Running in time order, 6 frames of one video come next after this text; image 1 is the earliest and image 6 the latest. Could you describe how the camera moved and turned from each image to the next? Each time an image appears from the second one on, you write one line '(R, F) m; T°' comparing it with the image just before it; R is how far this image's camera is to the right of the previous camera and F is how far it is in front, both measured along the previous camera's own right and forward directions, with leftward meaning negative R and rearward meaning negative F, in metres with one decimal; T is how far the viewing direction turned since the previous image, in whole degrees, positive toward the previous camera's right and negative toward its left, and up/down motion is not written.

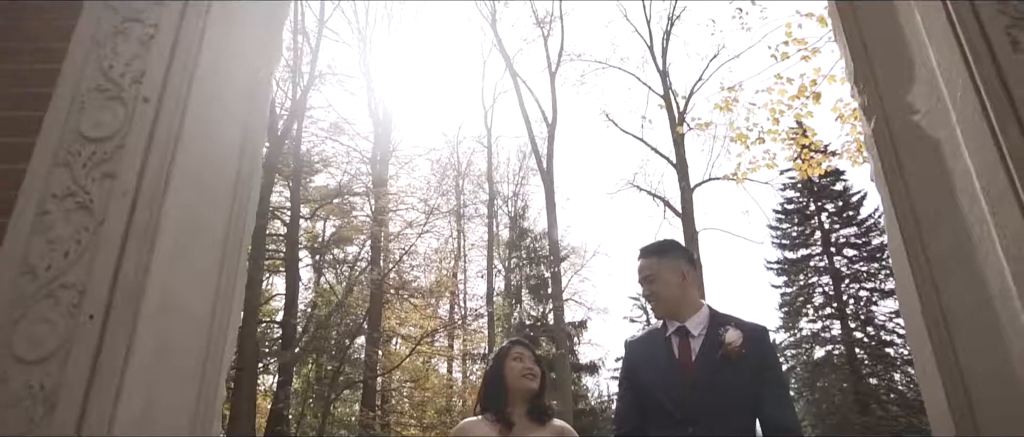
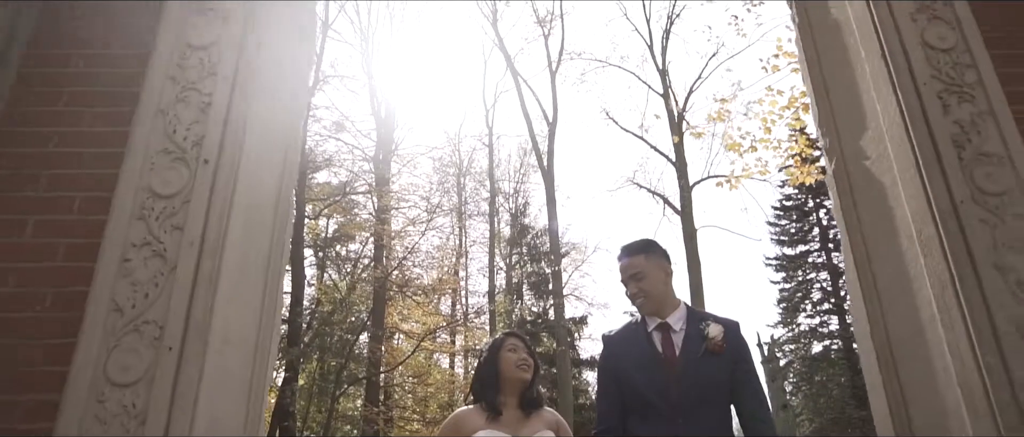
(0.0, -0.3) m; 0°
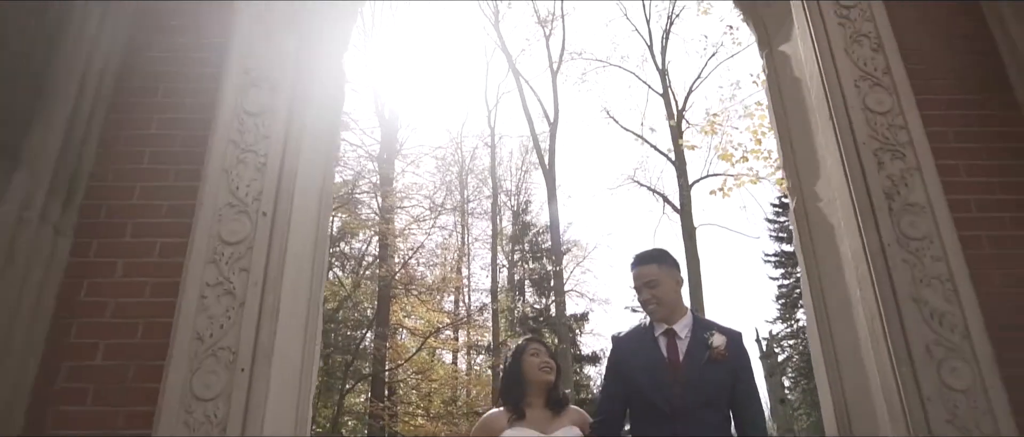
(0.0, -0.4) m; 0°
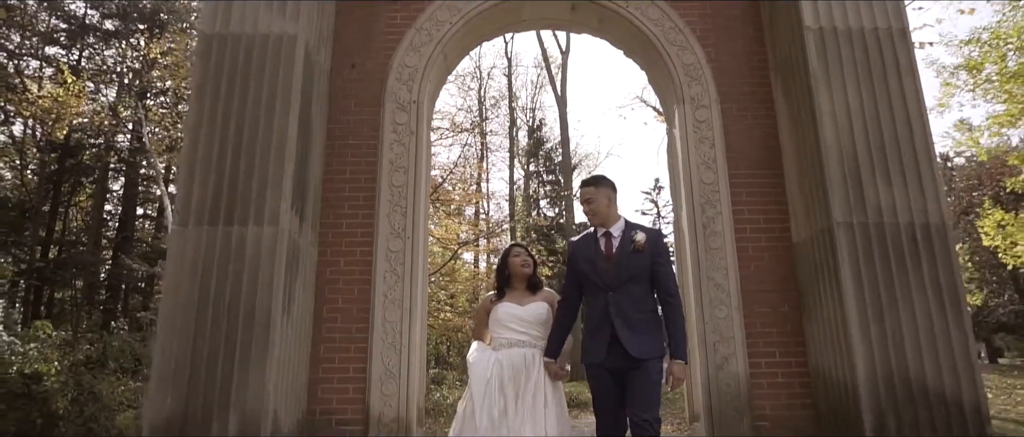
(0.0, -2.5) m; -1°
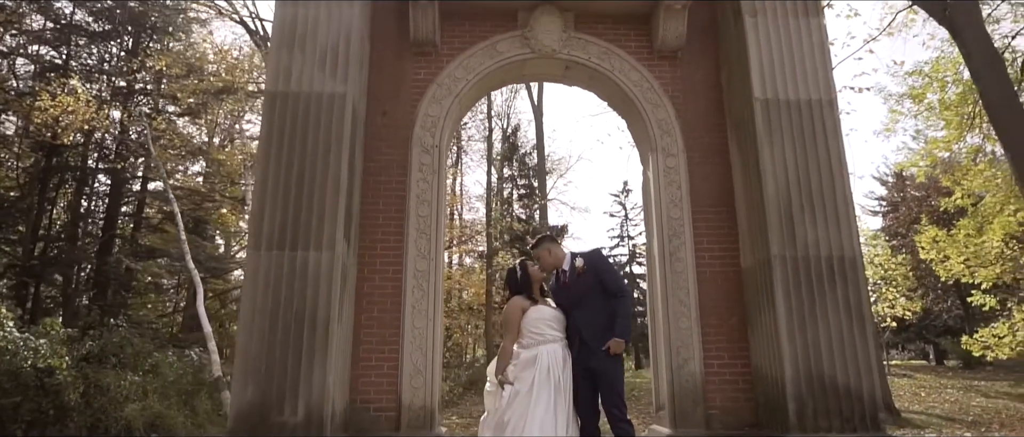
(-0.3, -1.1) m; +3°
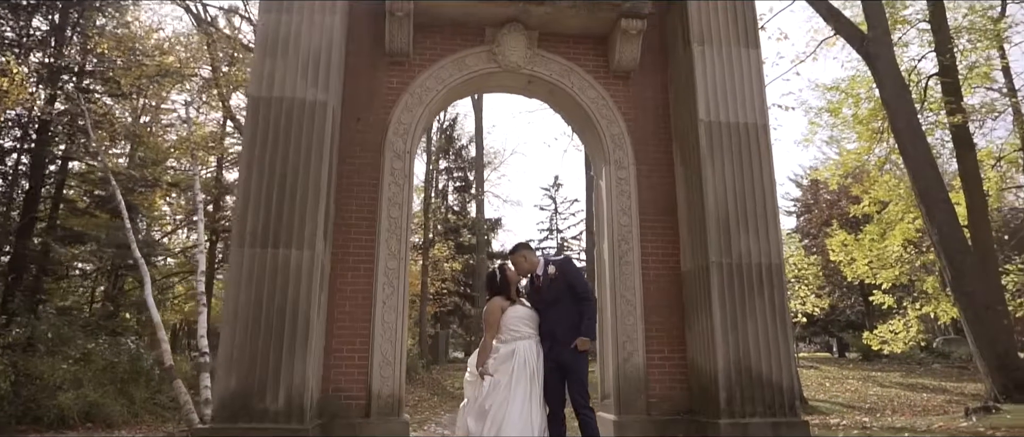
(-0.4, -0.5) m; +6°
